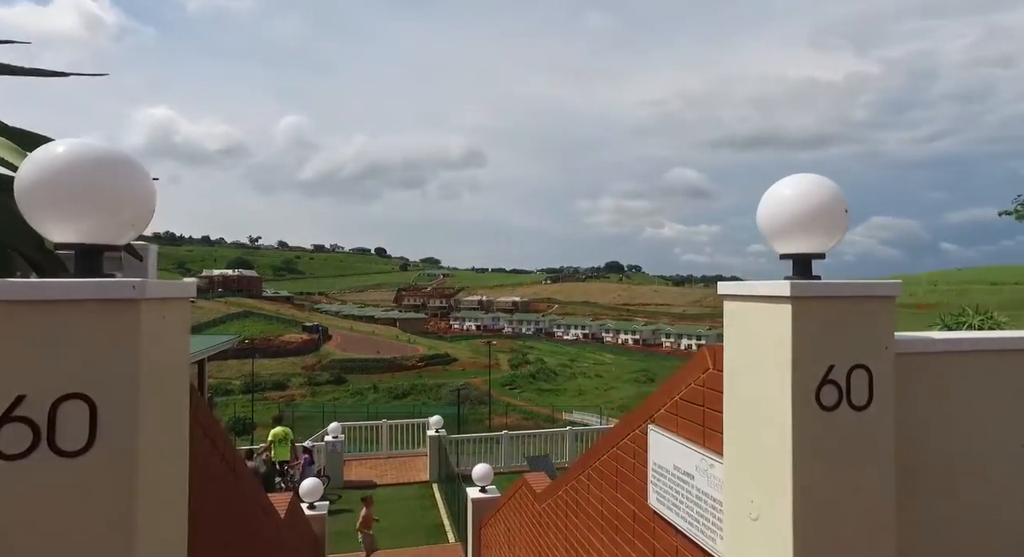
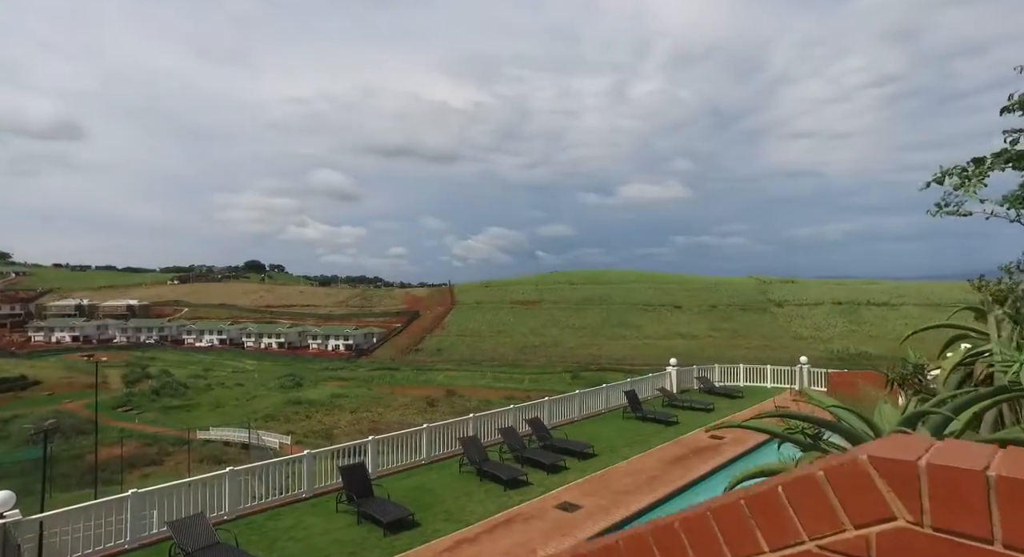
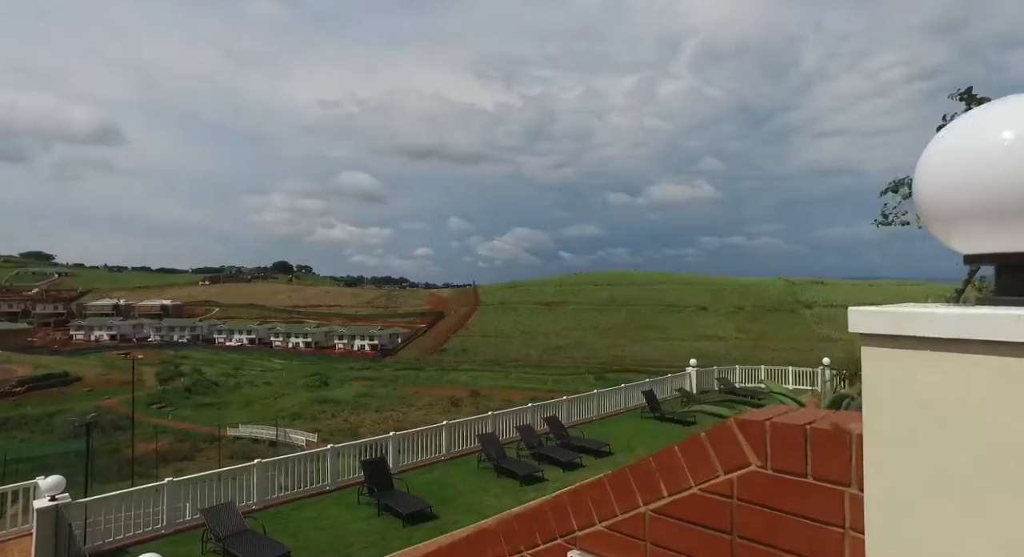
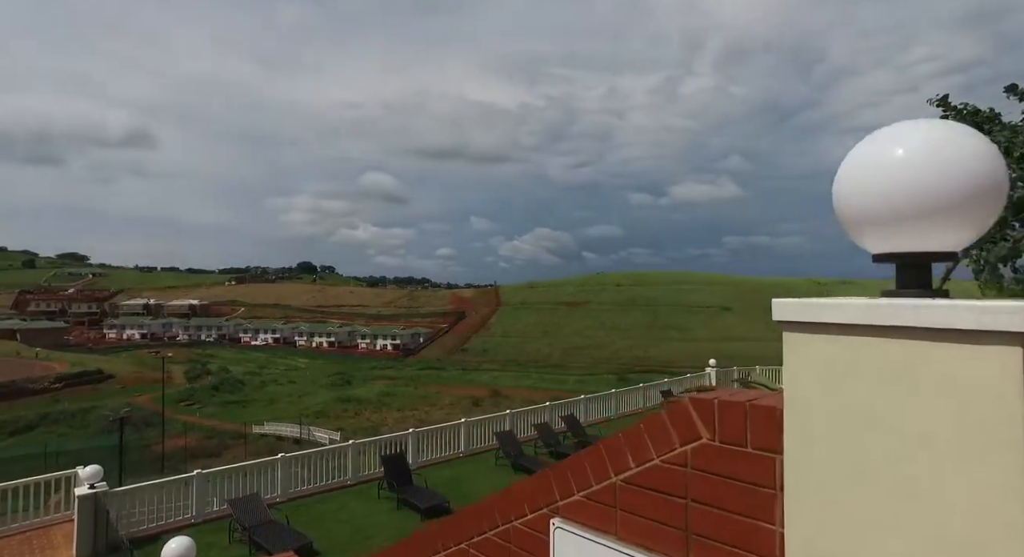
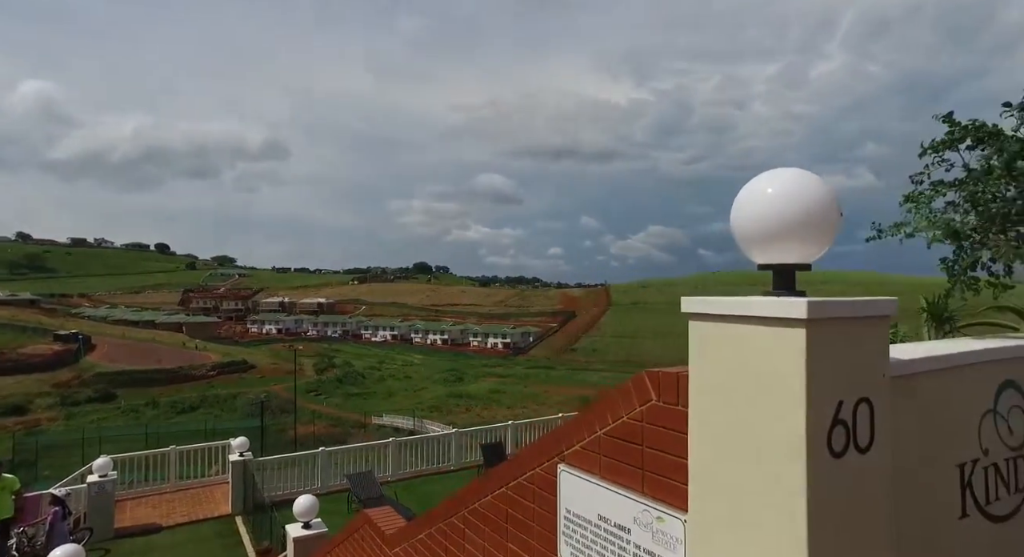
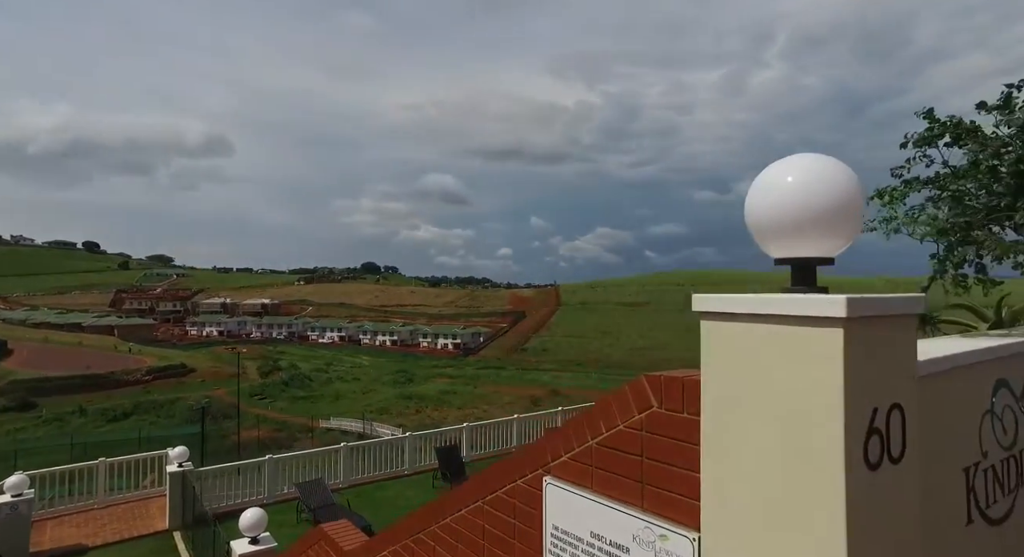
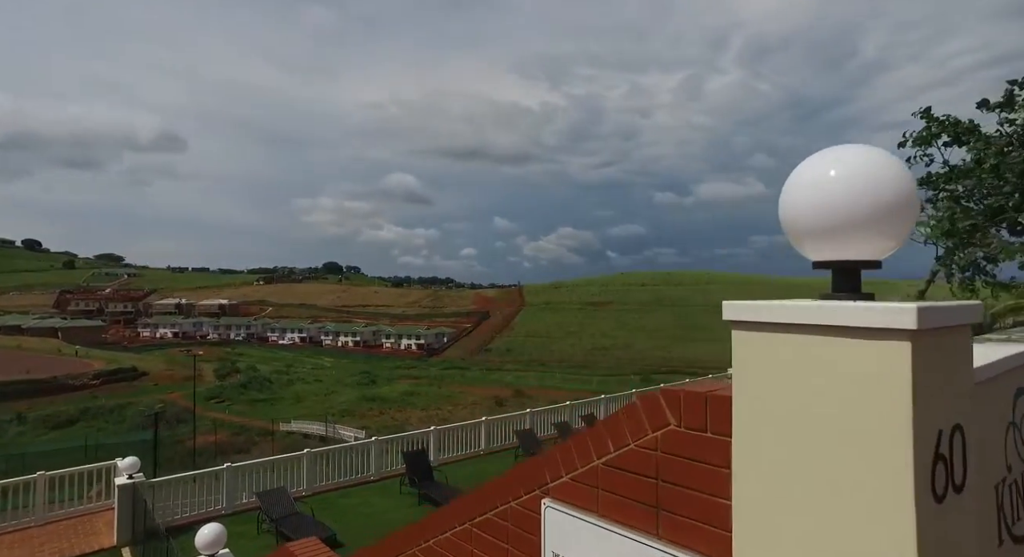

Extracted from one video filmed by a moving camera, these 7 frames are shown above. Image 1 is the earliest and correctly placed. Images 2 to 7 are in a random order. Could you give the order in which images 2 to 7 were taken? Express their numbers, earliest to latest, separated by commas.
5, 6, 7, 4, 3, 2
